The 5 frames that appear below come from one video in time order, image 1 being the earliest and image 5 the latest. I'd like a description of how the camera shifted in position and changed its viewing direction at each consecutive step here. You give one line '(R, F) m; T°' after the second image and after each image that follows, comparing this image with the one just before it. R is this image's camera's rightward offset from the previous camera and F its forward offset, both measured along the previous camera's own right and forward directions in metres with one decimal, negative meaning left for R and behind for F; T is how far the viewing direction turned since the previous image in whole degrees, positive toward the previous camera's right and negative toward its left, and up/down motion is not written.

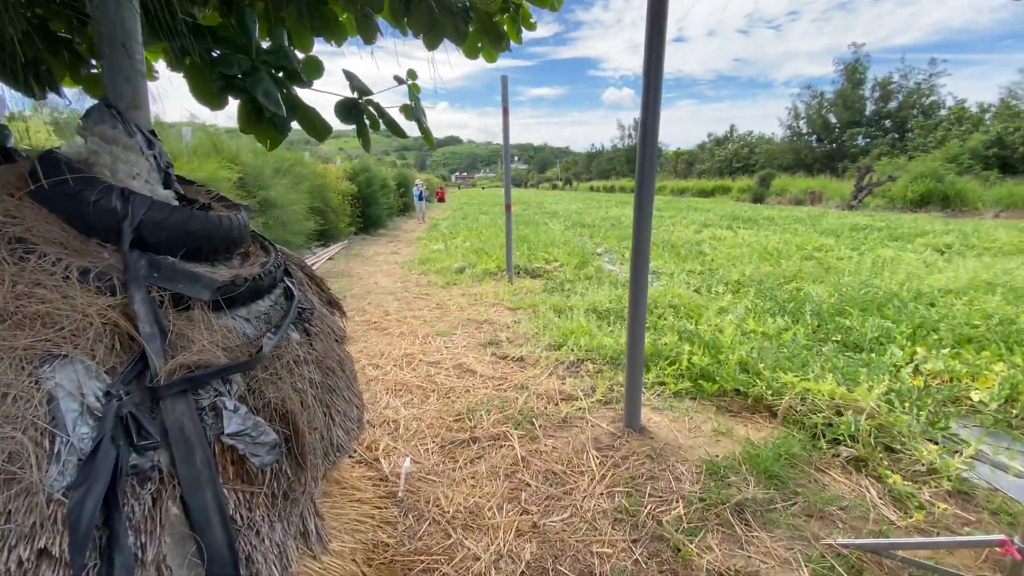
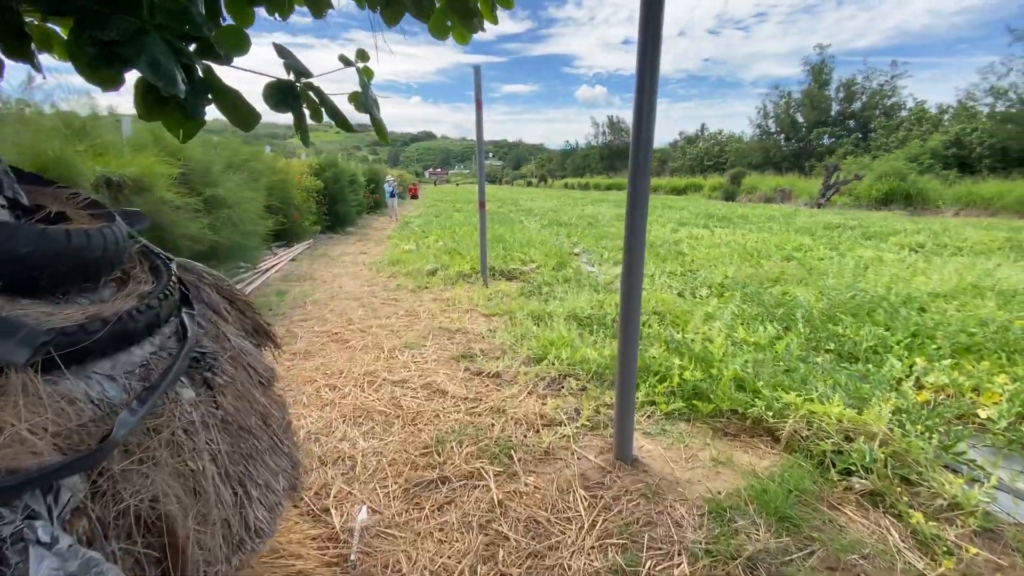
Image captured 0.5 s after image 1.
(0.0, +0.3) m; +3°
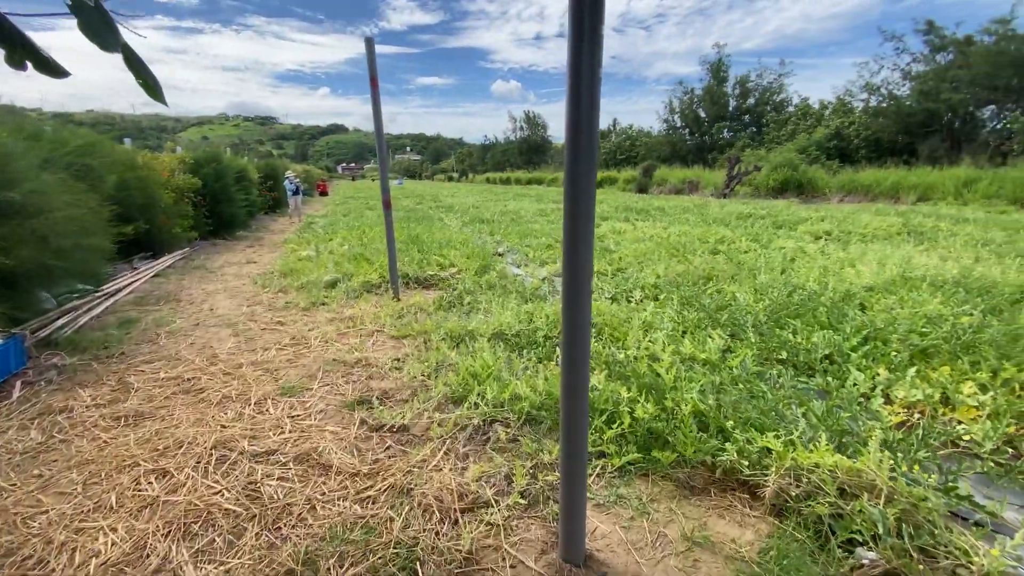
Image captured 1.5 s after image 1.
(+0.1, +0.6) m; +9°
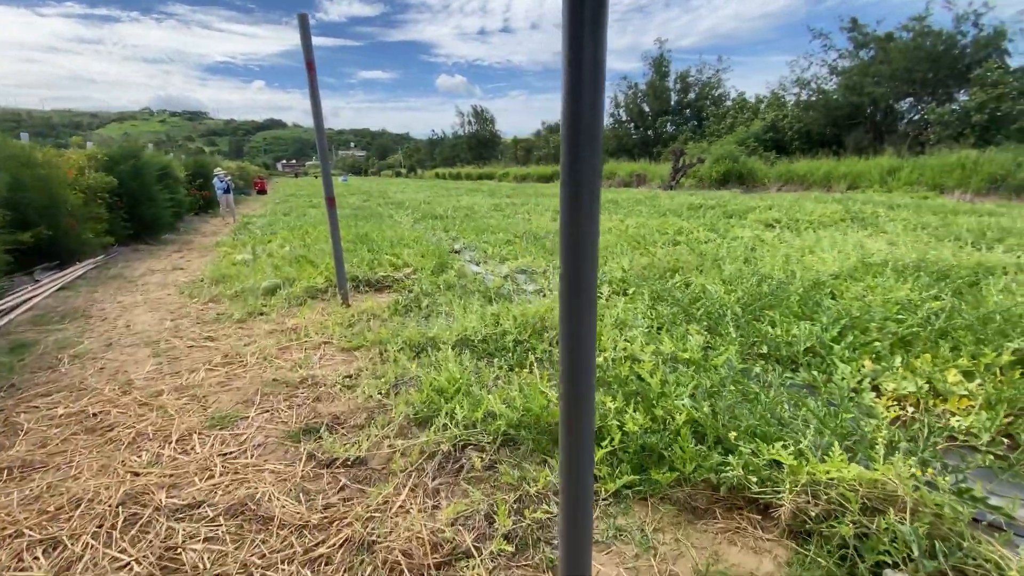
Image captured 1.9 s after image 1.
(-0.1, +0.3) m; +6°
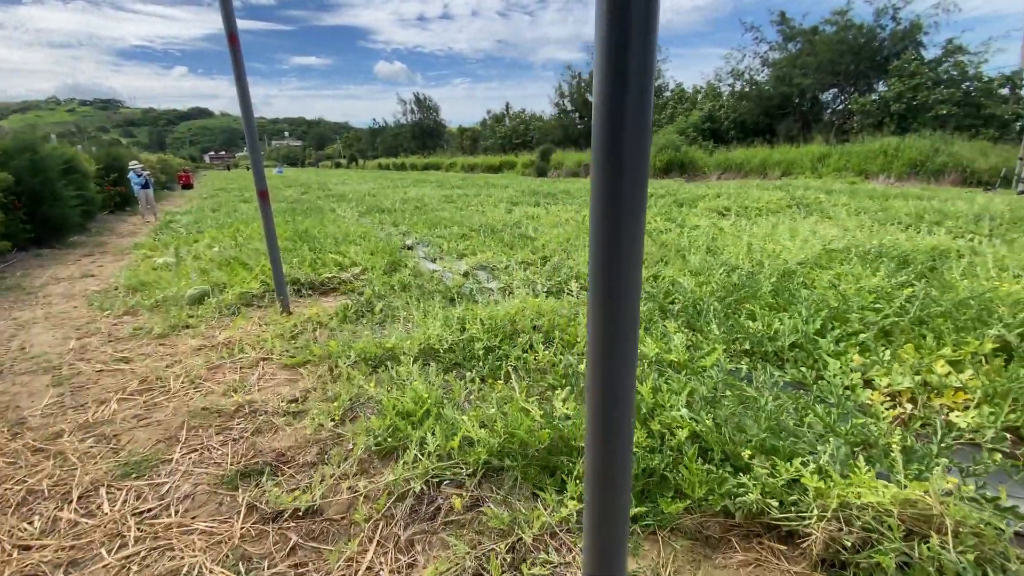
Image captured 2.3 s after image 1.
(-0.1, +0.3) m; +6°
